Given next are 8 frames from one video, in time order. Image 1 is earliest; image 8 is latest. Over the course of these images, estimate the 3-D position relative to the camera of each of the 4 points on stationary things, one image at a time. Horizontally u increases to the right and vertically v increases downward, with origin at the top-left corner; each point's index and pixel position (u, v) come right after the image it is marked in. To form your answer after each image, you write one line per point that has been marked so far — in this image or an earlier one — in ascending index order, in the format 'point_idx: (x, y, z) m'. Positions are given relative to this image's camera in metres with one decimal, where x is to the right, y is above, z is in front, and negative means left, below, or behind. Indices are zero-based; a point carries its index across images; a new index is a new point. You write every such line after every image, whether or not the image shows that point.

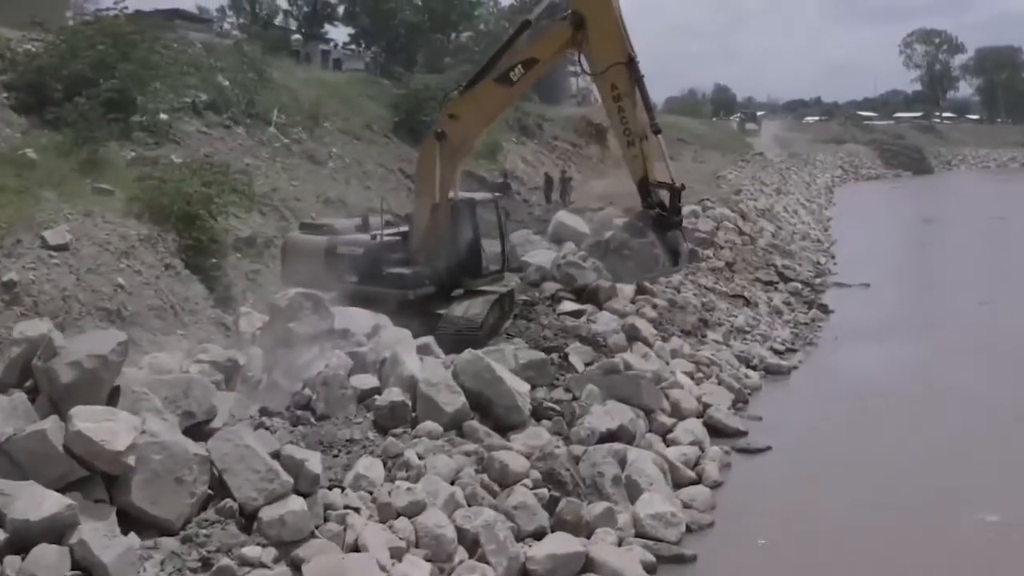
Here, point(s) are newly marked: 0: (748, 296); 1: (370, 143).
0: (+2.5, -0.1, +12.5) m
1: (-1.9, +1.9, +15.8) m
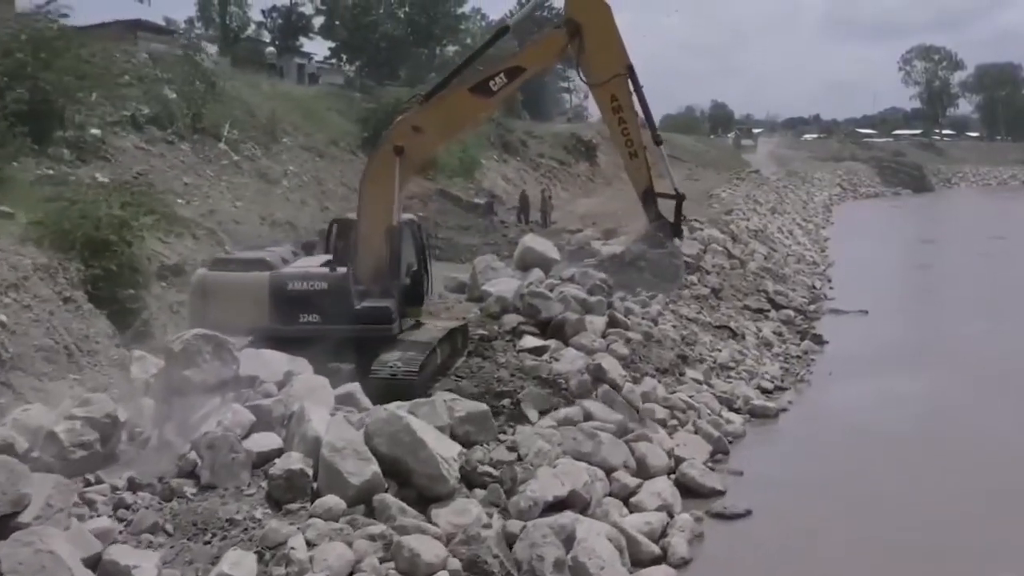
0: (+2.2, -0.4, +11.5) m
1: (-2.2, +1.6, +14.8) m
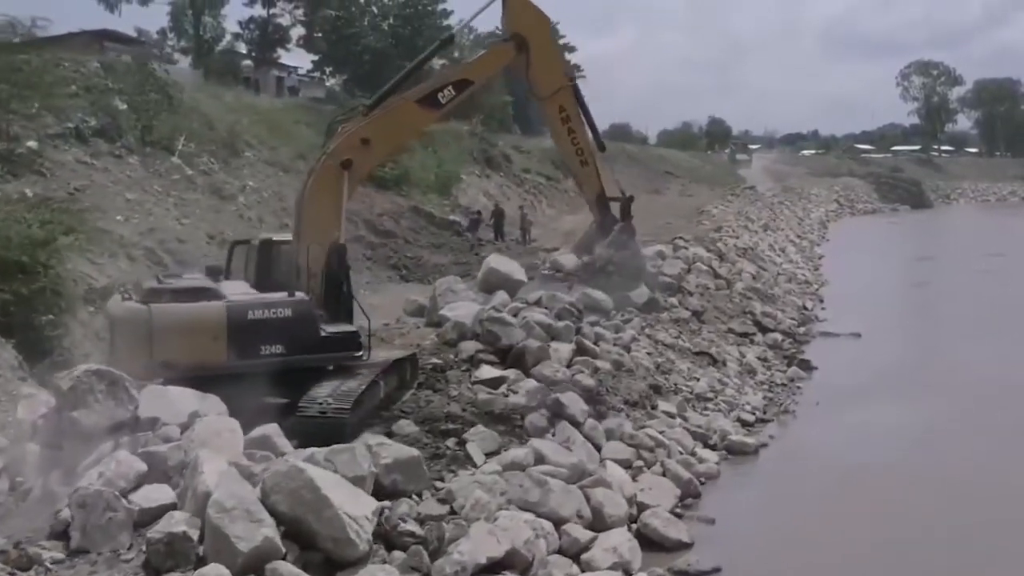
0: (+1.8, -0.6, +10.8) m
1: (-2.5, +1.3, +14.1) m
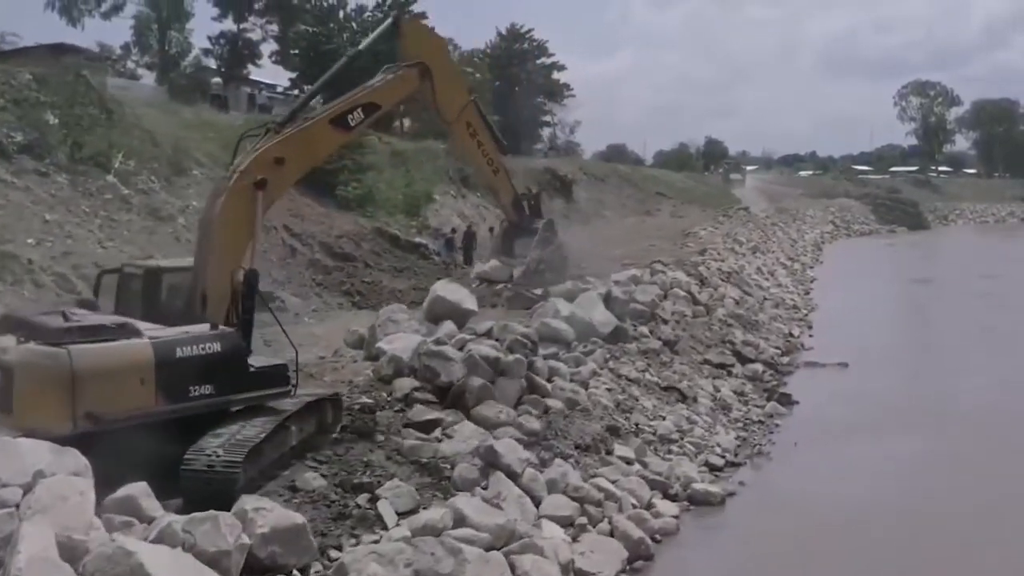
0: (+1.5, -0.8, +9.9) m
1: (-2.9, +1.0, +13.3) m
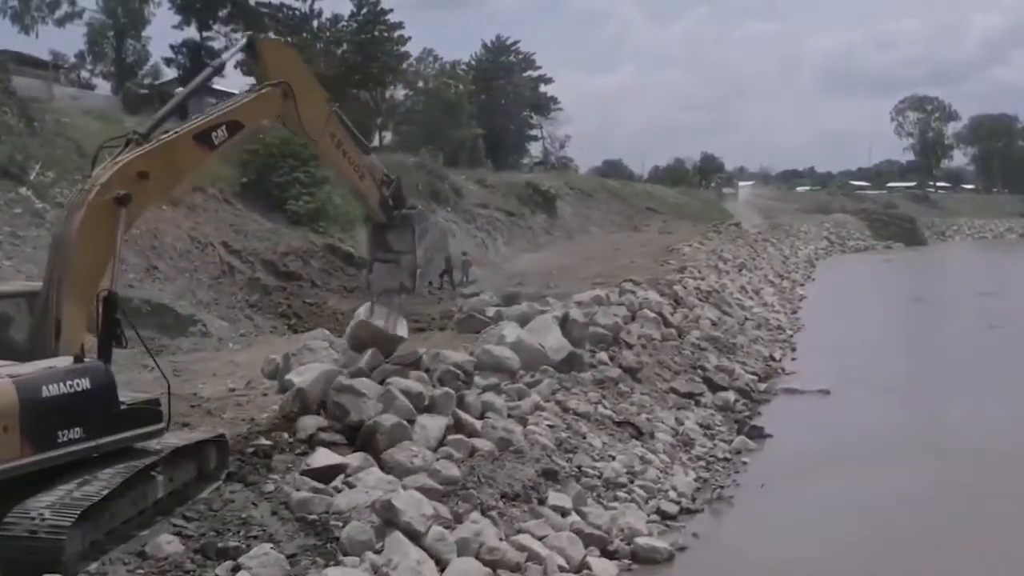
0: (+1.0, -1.0, +9.0) m
1: (-3.4, +0.8, +12.4) m
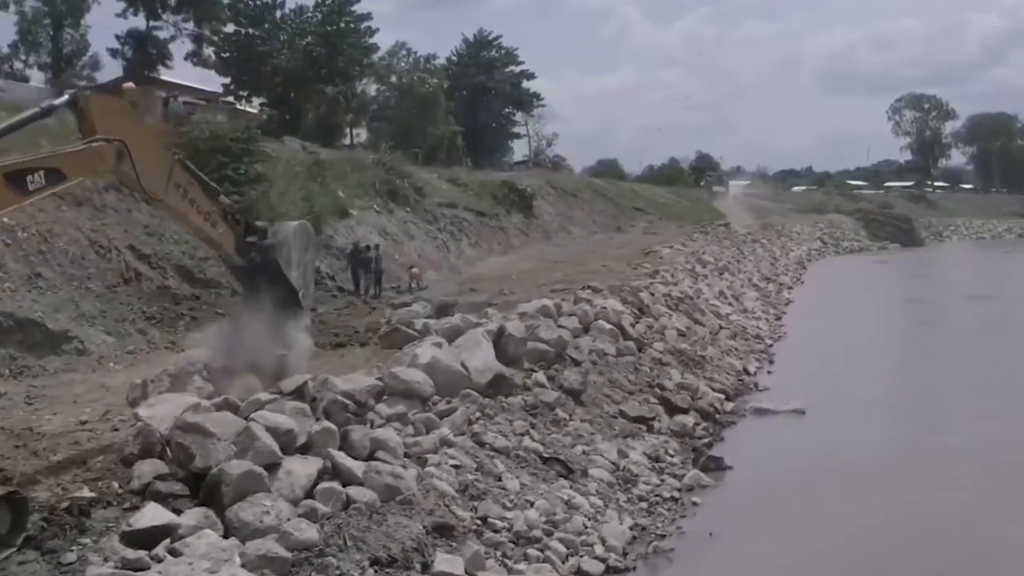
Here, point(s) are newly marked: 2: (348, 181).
0: (+0.5, -1.1, +7.8) m
1: (-3.9, +0.7, +11.2) m
2: (-2.4, +1.6, +17.6) m
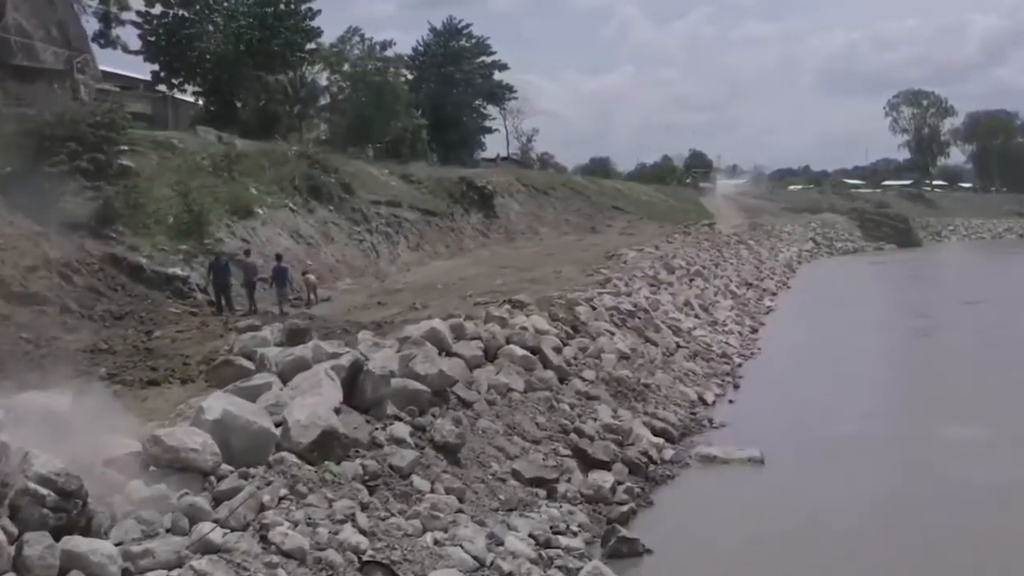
0: (-0.4, -1.2, +5.6) m
1: (-4.7, +0.6, +9.0) m
2: (-3.3, +1.5, +15.5) m
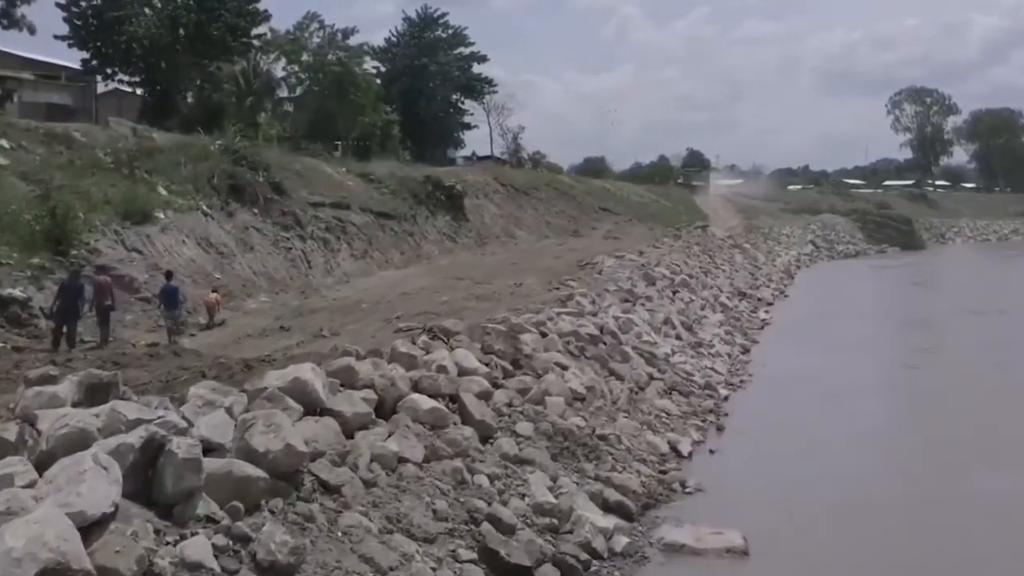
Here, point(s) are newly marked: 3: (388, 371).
0: (-0.9, -1.4, +3.5) m
1: (-5.3, +0.4, +6.9) m
2: (-3.8, +1.3, +13.3) m
3: (-0.7, -0.5, +7.1) m
